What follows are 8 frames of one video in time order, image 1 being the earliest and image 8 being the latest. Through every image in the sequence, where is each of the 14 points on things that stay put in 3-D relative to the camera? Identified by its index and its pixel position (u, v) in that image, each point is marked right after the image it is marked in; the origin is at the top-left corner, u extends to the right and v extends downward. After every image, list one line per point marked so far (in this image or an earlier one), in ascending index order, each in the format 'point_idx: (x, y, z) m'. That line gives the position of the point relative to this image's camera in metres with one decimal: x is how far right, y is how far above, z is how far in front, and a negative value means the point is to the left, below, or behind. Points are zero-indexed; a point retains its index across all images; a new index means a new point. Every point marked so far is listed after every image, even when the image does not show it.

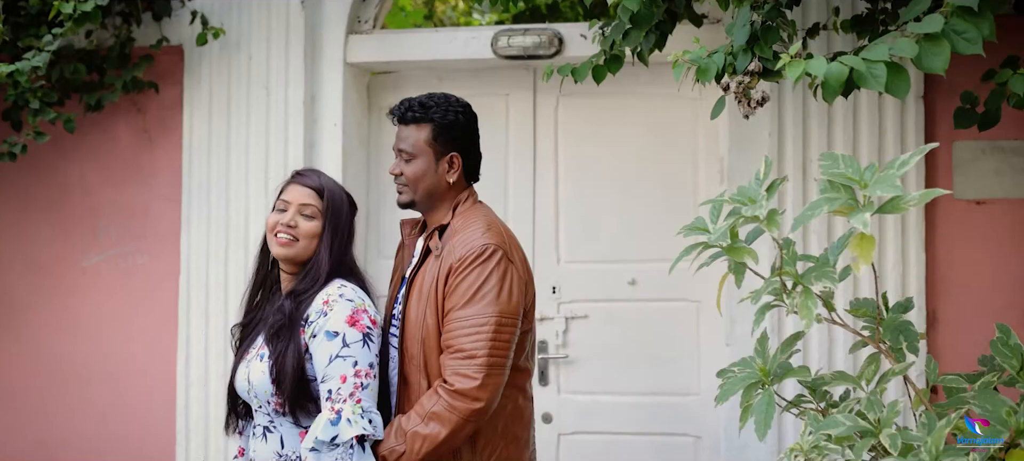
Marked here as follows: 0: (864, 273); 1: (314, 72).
0: (+1.1, -0.2, +3.2) m
1: (-0.7, +0.6, +3.8) m
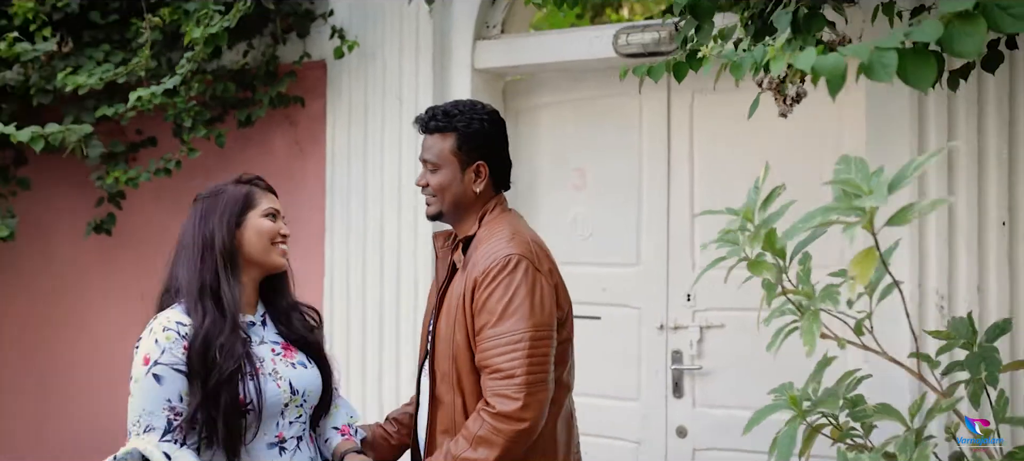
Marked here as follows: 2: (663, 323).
0: (+1.4, -0.2, +2.8) m
1: (-0.2, +0.5, +3.8) m
2: (+0.5, -0.3, +3.6) m
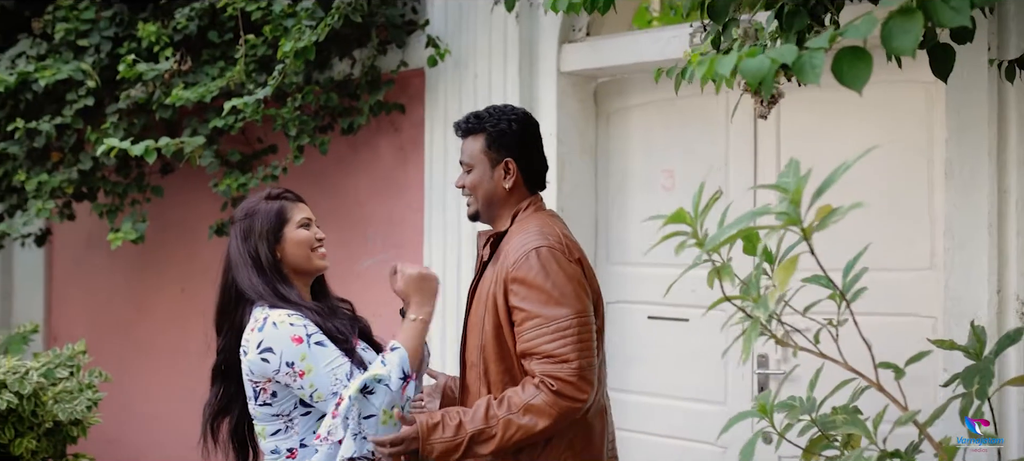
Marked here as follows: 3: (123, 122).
0: (+1.5, -0.2, +2.6) m
1: (+0.1, +0.5, +3.9) m
2: (+0.8, -0.3, +3.5) m
3: (-1.5, +0.4, +4.0) m
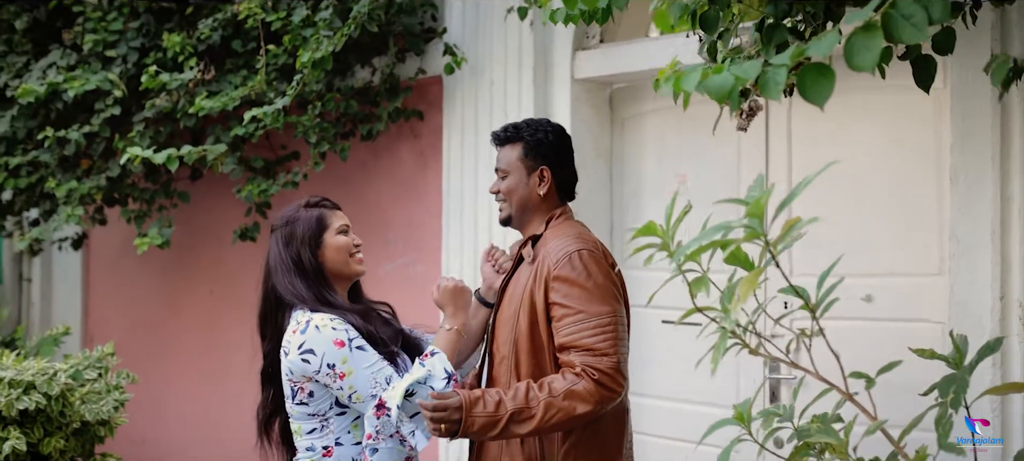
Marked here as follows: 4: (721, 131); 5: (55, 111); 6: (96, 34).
0: (+1.5, -0.2, +2.6) m
1: (+0.1, +0.5, +3.9) m
2: (+0.8, -0.3, +3.5) m
3: (-1.4, +0.4, +4.1) m
4: (+0.7, +0.3, +3.6) m
5: (-1.8, +0.5, +4.2) m
6: (-1.6, +0.8, +4.1) m
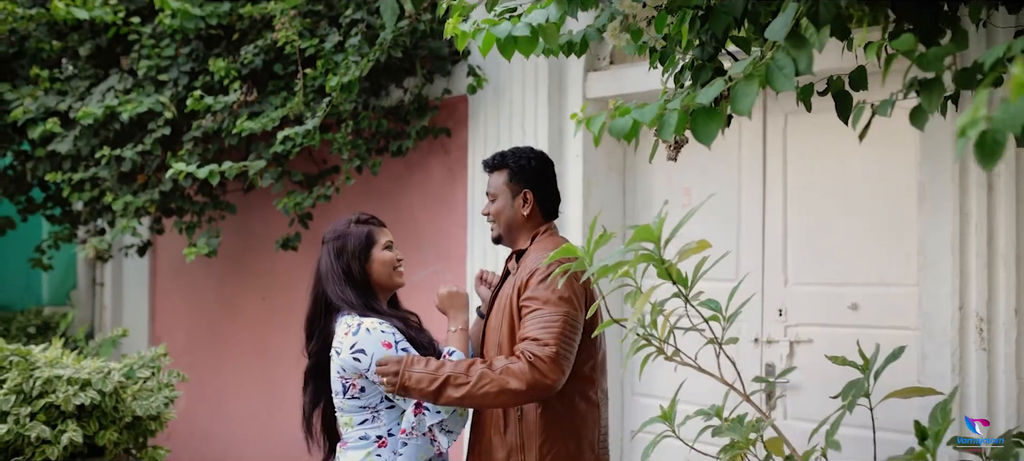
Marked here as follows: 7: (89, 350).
0: (+1.5, -0.2, +2.7) m
1: (+0.2, +0.5, +4.1) m
2: (+0.9, -0.4, +3.7) m
3: (-1.3, +0.3, +4.4) m
4: (+0.8, +0.3, +3.8) m
5: (-1.7, +0.4, +4.6) m
6: (-1.6, +0.7, +4.5) m
7: (-2.0, -0.5, +4.8) m
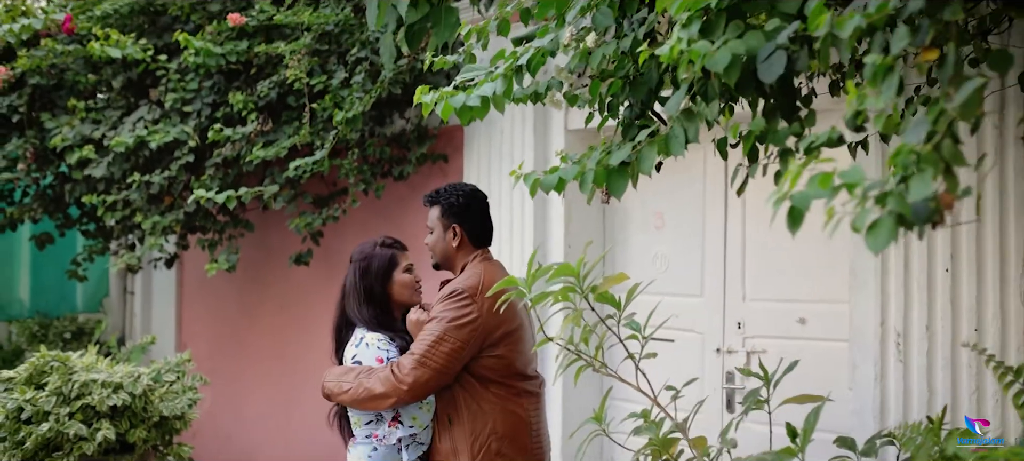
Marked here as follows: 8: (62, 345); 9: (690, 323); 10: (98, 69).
0: (+1.4, -0.3, +3.1) m
1: (+0.1, +0.4, +4.5) m
2: (+0.8, -0.5, +4.1) m
3: (-1.4, +0.3, +4.9) m
4: (+0.7, +0.2, +4.2) m
5: (-1.8, +0.4, +5.0) m
6: (-1.6, +0.7, +4.9) m
7: (-2.0, -0.6, +5.3) m
8: (-2.8, -0.7, +6.4) m
9: (+0.7, -0.4, +4.2) m
10: (-2.1, +0.8, +5.2) m
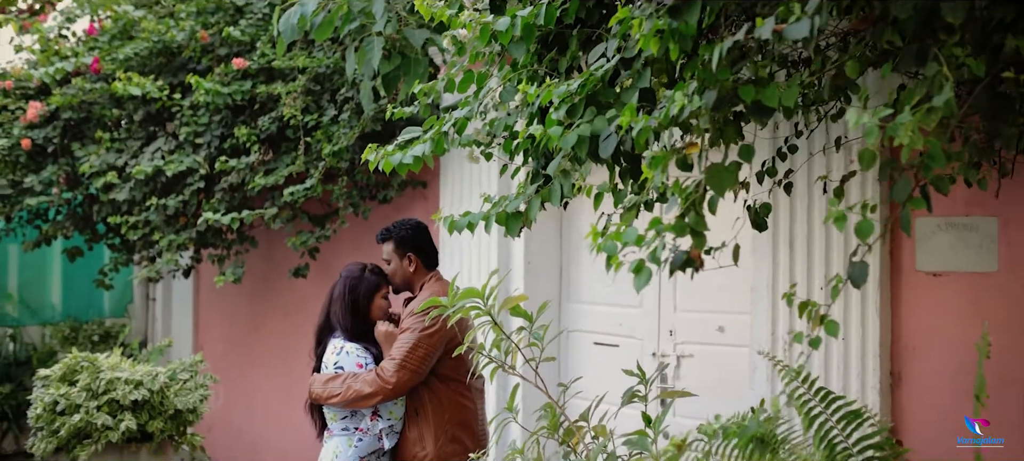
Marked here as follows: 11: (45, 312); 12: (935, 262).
0: (+1.2, -0.4, +3.7) m
1: (0.0, +0.3, +5.2) m
2: (+0.6, -0.5, +4.7) m
3: (-1.5, +0.2, +5.6) m
4: (+0.5, +0.1, +4.9) m
5: (-1.9, +0.3, +5.7) m
6: (-1.7, +0.6, +5.6) m
7: (-2.1, -0.7, +6.0) m
8: (-2.9, -0.8, +7.1) m
9: (+0.5, -0.5, +4.8) m
10: (-2.2, +0.7, +5.9) m
11: (-3.3, -0.6, +7.4) m
12: (+1.4, -0.1, +3.6) m
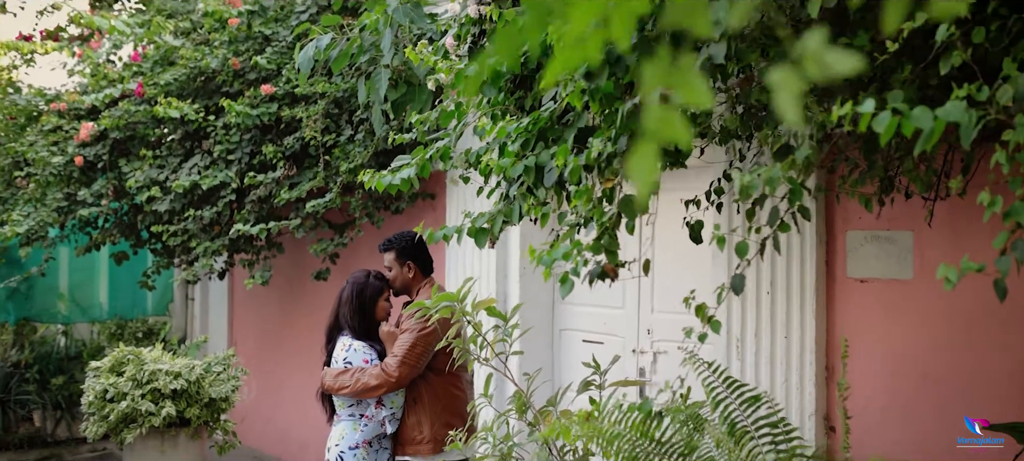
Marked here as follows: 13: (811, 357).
0: (+1.1, -0.4, +4.2) m
1: (0.0, +0.3, +5.8) m
2: (+0.6, -0.6, +5.3) m
3: (-1.5, +0.1, +6.2) m
4: (+0.5, +0.1, +5.4) m
5: (-1.9, +0.2, +6.4) m
6: (-1.7, +0.5, +6.3) m
7: (-2.1, -0.8, +6.6) m
8: (-2.8, -0.8, +7.8) m
9: (+0.5, -0.5, +5.4) m
10: (-2.2, +0.7, +6.6) m
11: (-3.2, -0.6, +8.1) m
12: (+1.4, -0.2, +4.1) m
13: (+1.2, -0.5, +4.2) m
